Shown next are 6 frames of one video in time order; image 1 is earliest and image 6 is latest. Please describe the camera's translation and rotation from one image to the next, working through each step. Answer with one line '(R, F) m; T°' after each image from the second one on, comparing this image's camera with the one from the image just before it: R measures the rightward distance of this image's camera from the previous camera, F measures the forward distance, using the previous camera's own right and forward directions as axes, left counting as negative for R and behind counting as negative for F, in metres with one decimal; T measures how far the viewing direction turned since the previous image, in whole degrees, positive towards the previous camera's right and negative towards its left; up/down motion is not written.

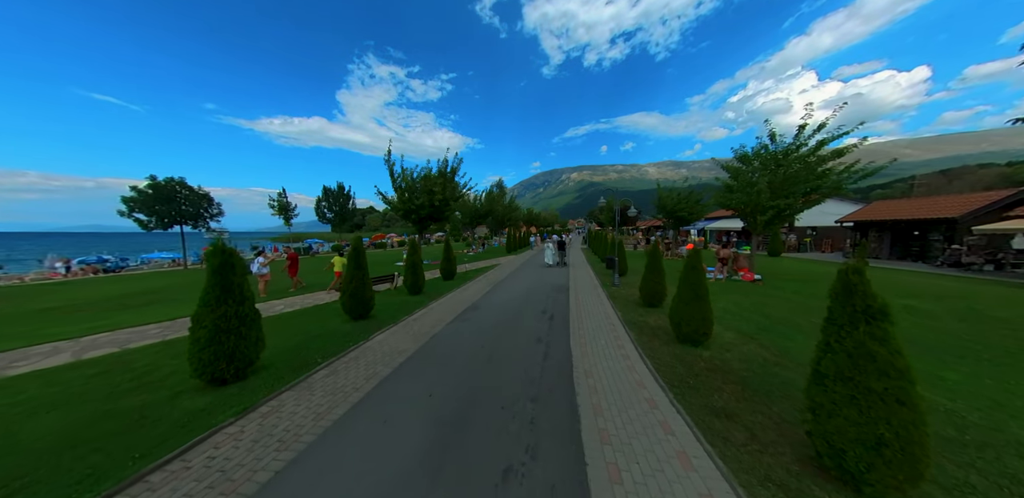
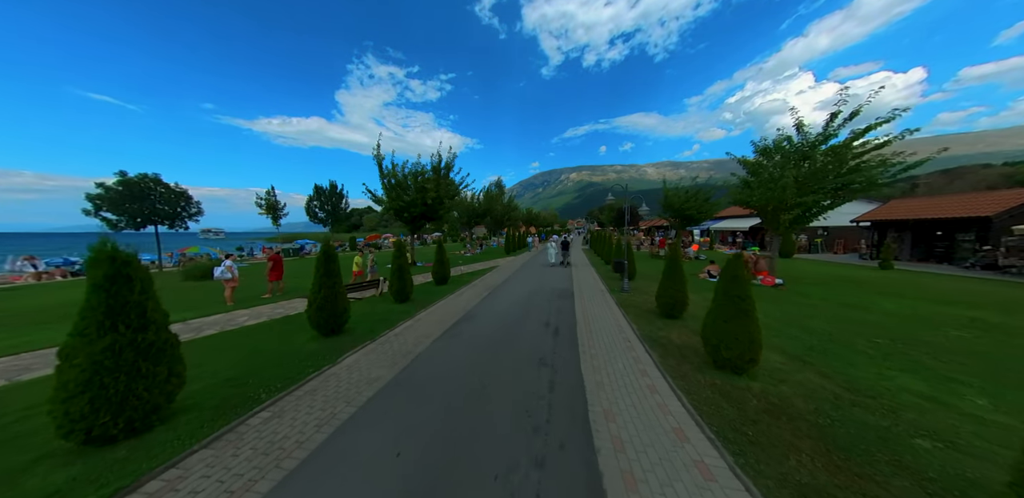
(0.0, +1.0) m; 0°
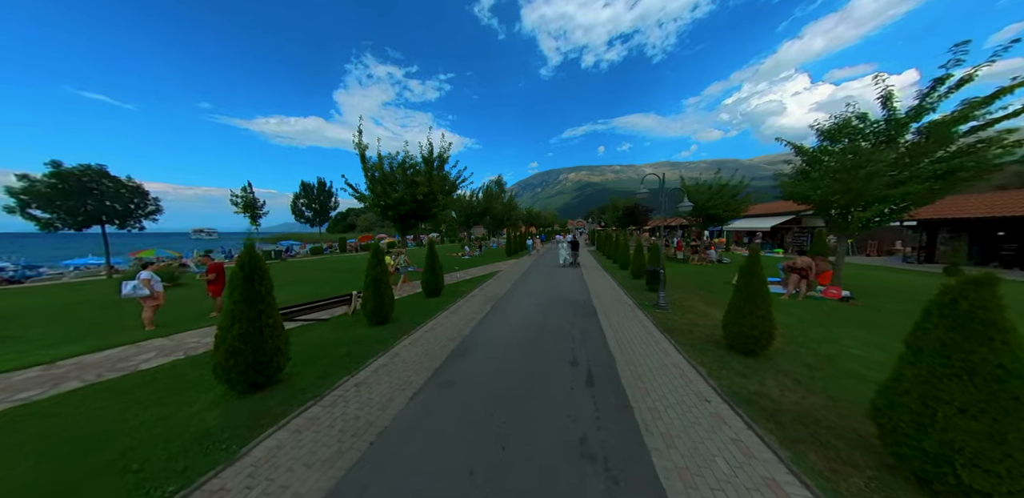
(-0.3, +2.1) m; 0°
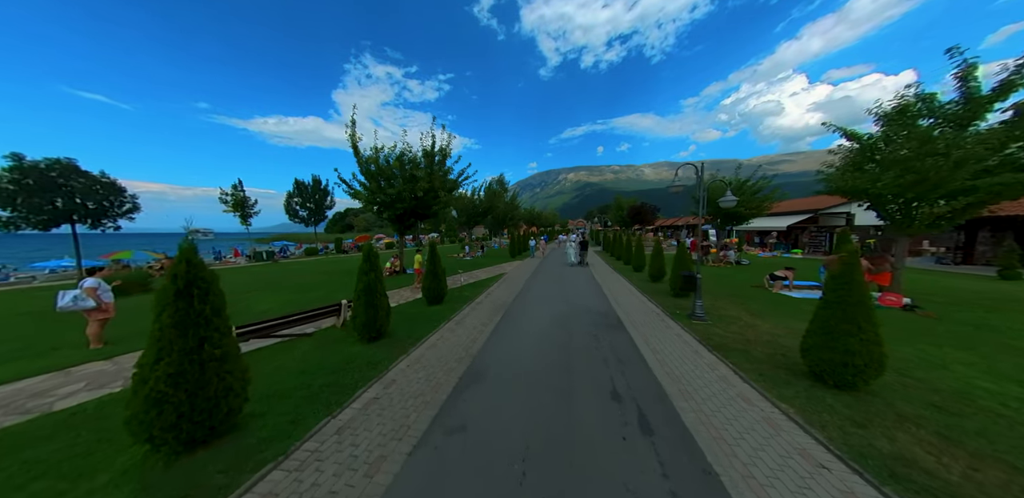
(-0.4, +1.1) m; 0°
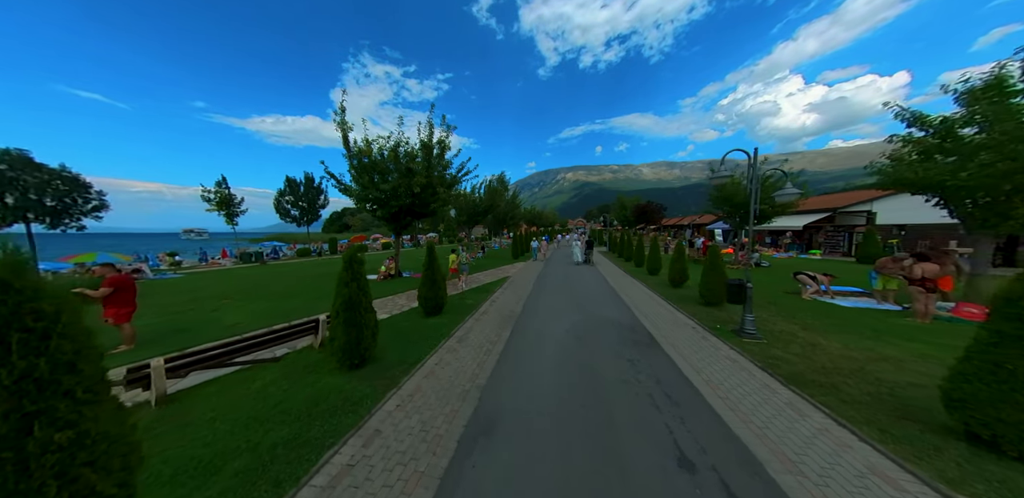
(-0.3, +1.2) m; 0°
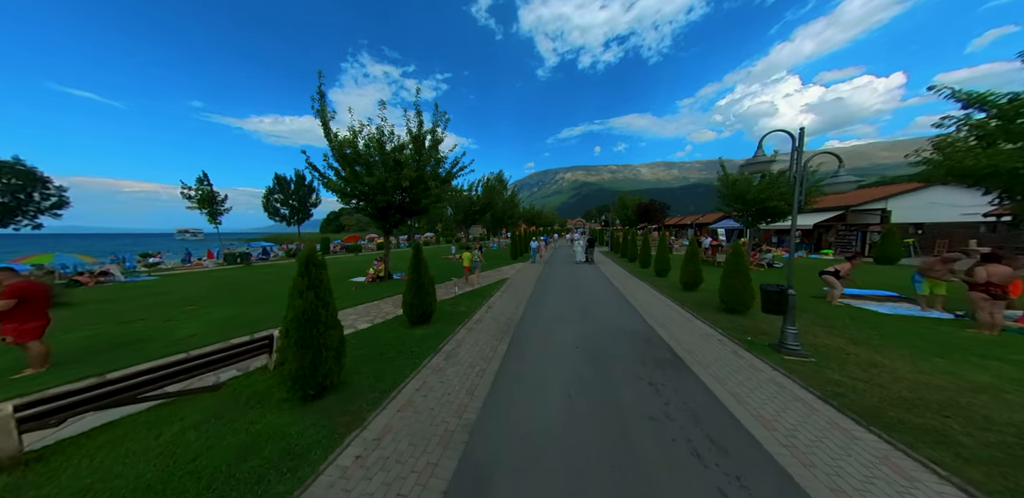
(0.0, +1.0) m; 0°
